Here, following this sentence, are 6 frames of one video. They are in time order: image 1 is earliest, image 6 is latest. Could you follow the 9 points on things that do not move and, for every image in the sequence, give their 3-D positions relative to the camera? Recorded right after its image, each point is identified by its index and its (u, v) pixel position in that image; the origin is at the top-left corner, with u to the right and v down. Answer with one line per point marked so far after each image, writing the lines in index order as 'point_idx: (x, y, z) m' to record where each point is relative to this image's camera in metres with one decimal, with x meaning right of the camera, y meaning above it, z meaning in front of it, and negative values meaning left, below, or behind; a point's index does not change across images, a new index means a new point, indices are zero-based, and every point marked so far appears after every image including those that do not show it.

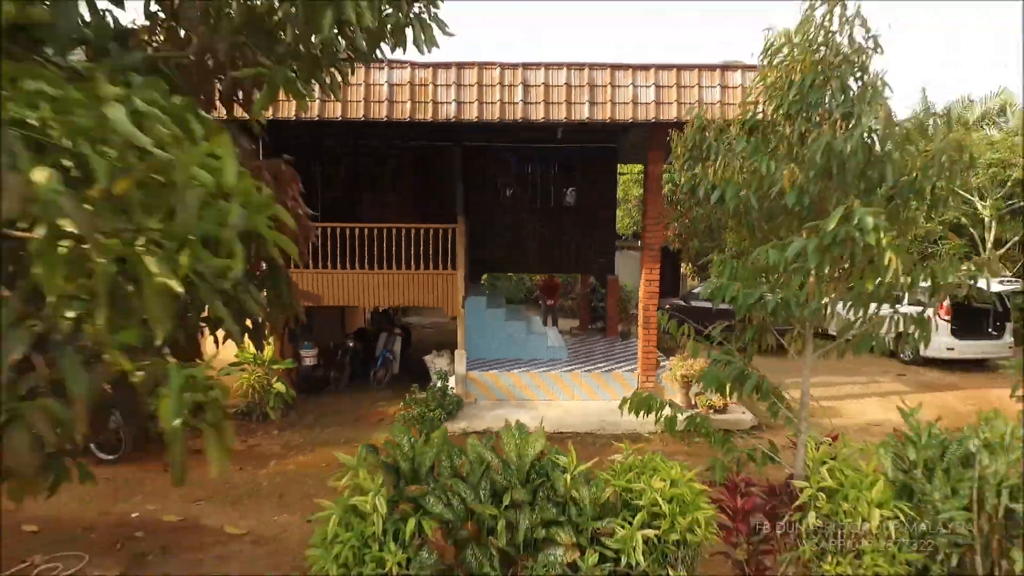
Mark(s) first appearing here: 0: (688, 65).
0: (+0.6, +0.7, +2.5) m
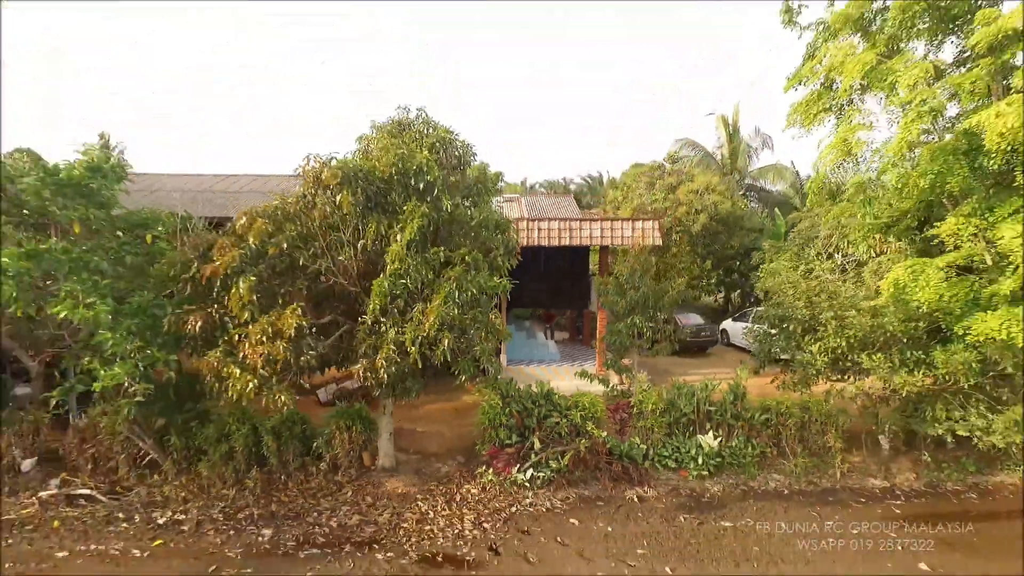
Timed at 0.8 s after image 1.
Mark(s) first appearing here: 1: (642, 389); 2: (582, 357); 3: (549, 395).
0: (+0.8, +0.5, +4.9) m
1: (+0.6, -0.5, +3.5) m
2: (+0.5, -0.5, +5.4) m
3: (+0.2, -0.5, +3.4) m
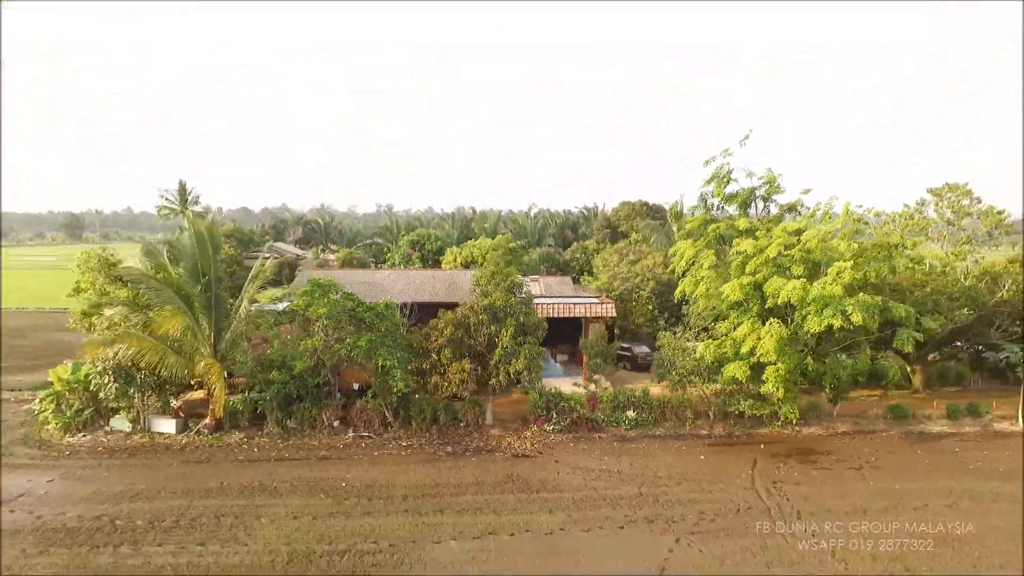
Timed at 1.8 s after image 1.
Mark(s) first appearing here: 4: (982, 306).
0: (+1.1, -0.2, +9.0) m
1: (+1.0, -1.2, +7.7) m
2: (+0.8, -1.1, +9.6) m
3: (+0.5, -1.2, +7.6) m
4: (+5.2, -0.2, +7.7) m
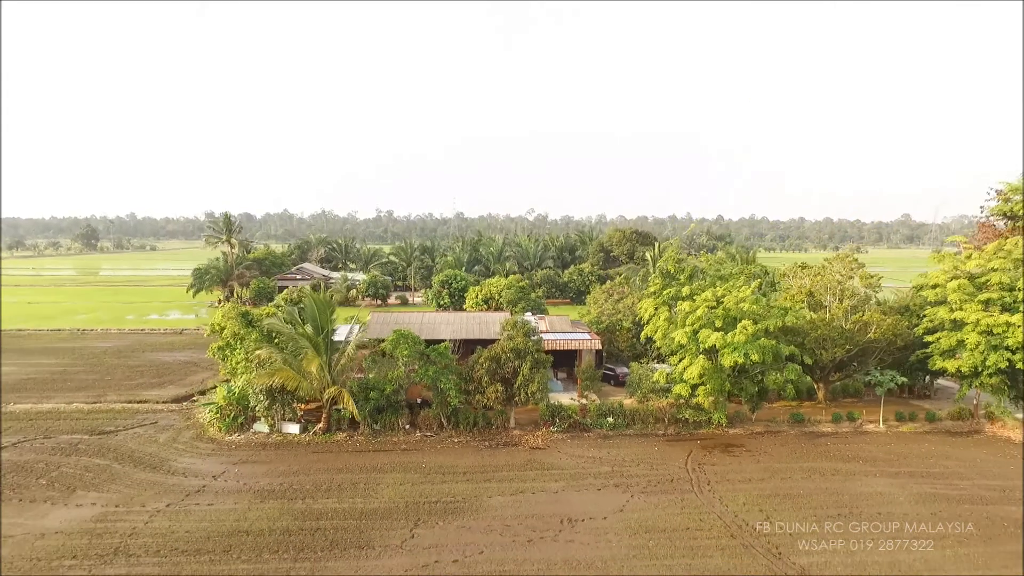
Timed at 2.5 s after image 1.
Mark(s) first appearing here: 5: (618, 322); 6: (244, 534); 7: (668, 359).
0: (+1.3, -0.9, +12.4) m
1: (+1.2, -1.9, +11.0) m
2: (+1.1, -1.8, +12.9) m
3: (+0.8, -1.9, +10.9) m
4: (+5.4, -0.9, +11.0) m
5: (+2.1, -0.6, +13.8) m
6: (-2.7, -2.5, +7.1) m
7: (+2.5, -1.1, +10.9) m
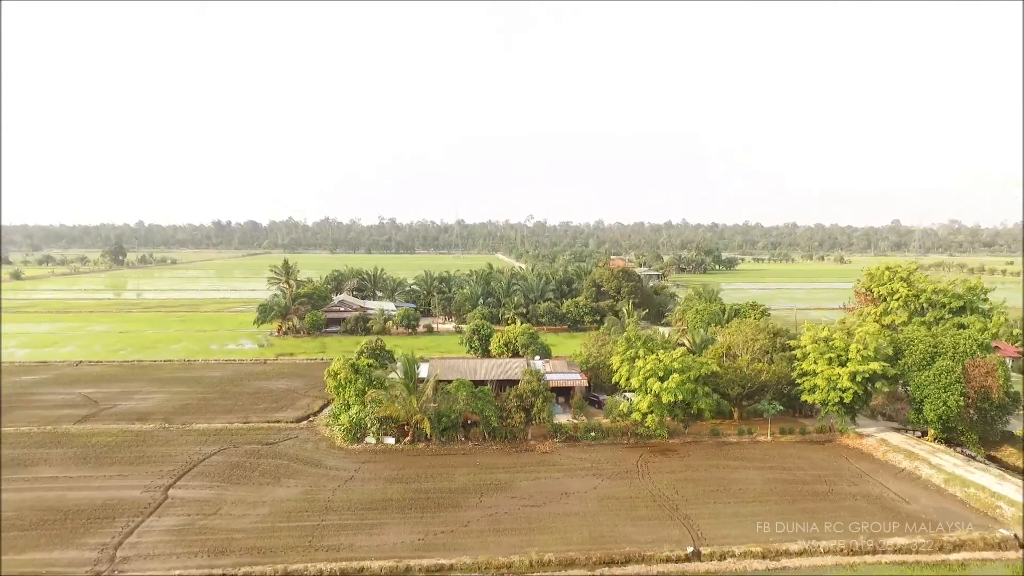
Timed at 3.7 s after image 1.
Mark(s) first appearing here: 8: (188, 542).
0: (+1.8, -2.3, +18.3) m
1: (+1.6, -3.3, +16.9) m
2: (+1.5, -3.3, +18.8) m
3: (+1.2, -3.3, +16.8) m
4: (+5.8, -2.3, +16.9) m
5: (+2.5, -2.1, +19.7) m
6: (-2.3, -4.0, +13.0) m
7: (+2.9, -2.5, +16.8) m
8: (-5.2, -4.1, +11.2) m
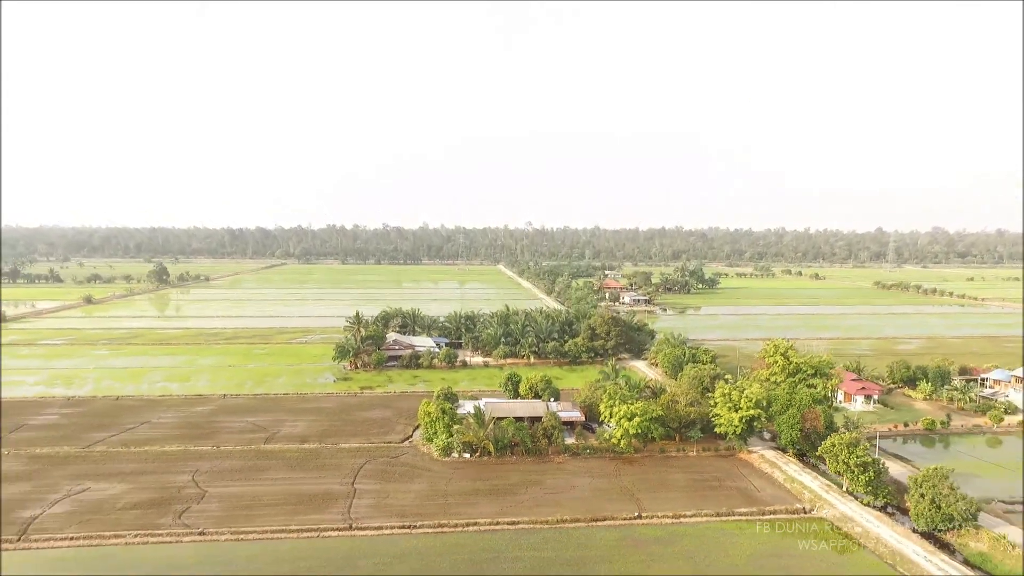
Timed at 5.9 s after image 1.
0: (+2.8, -5.2, +29.0) m
1: (+2.7, -6.3, +27.7) m
2: (+2.6, -6.2, +29.5) m
3: (+2.2, -6.3, +27.5) m
4: (+6.9, -5.2, +27.7) m
5: (+3.6, -5.0, +30.5) m
6: (-1.2, -6.9, +23.8) m
7: (+4.0, -5.5, +27.6) m
8: (-4.1, -7.0, +21.9) m
